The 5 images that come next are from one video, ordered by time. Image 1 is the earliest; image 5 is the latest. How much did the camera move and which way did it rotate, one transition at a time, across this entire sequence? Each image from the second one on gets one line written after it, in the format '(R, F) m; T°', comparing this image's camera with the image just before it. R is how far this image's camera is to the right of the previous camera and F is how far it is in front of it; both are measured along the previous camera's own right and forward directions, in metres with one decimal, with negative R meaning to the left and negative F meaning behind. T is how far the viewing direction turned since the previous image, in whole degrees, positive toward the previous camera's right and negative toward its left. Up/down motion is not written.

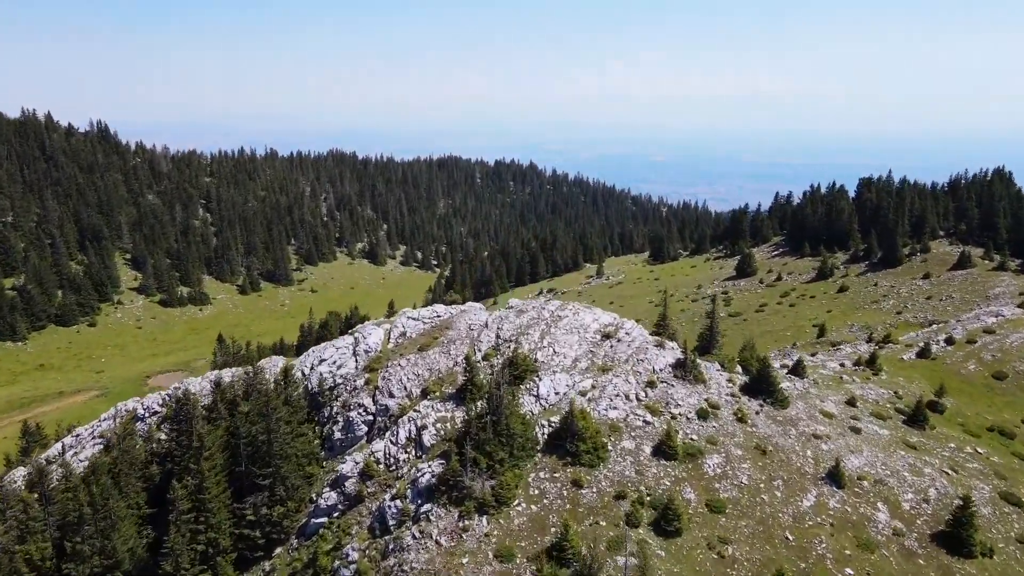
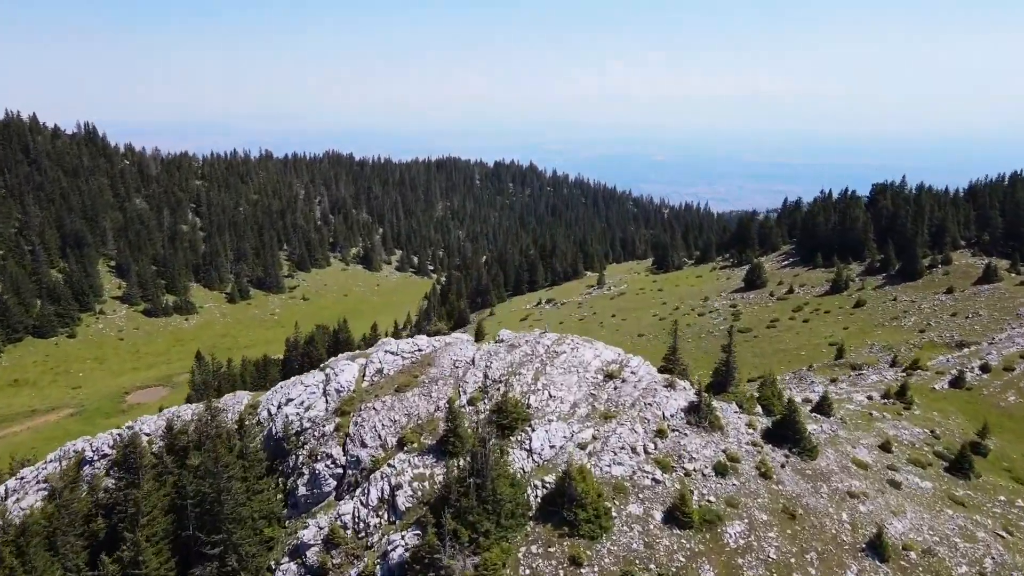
(+0.4, +3.9) m; 0°
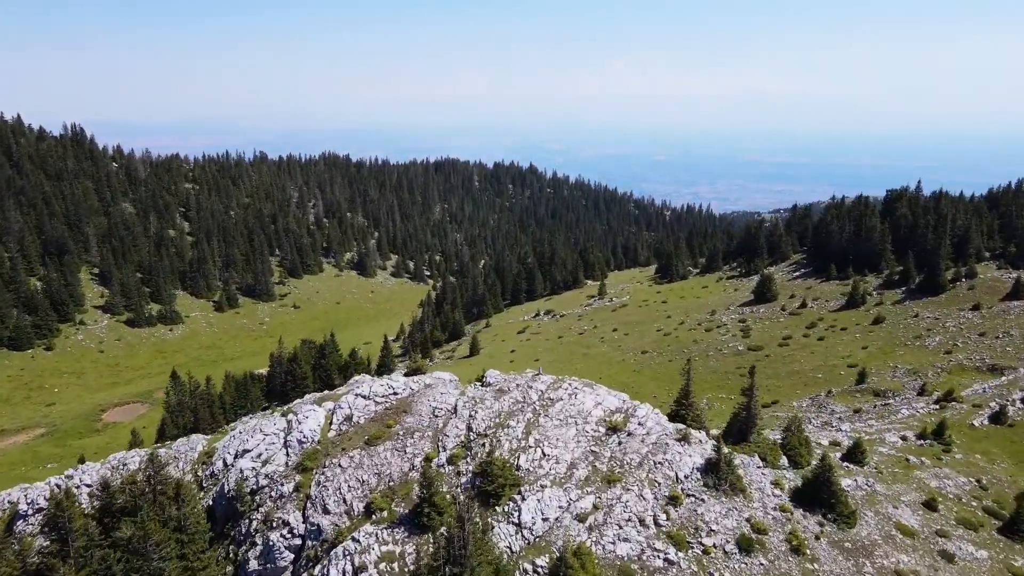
(+0.4, +4.0) m; 0°
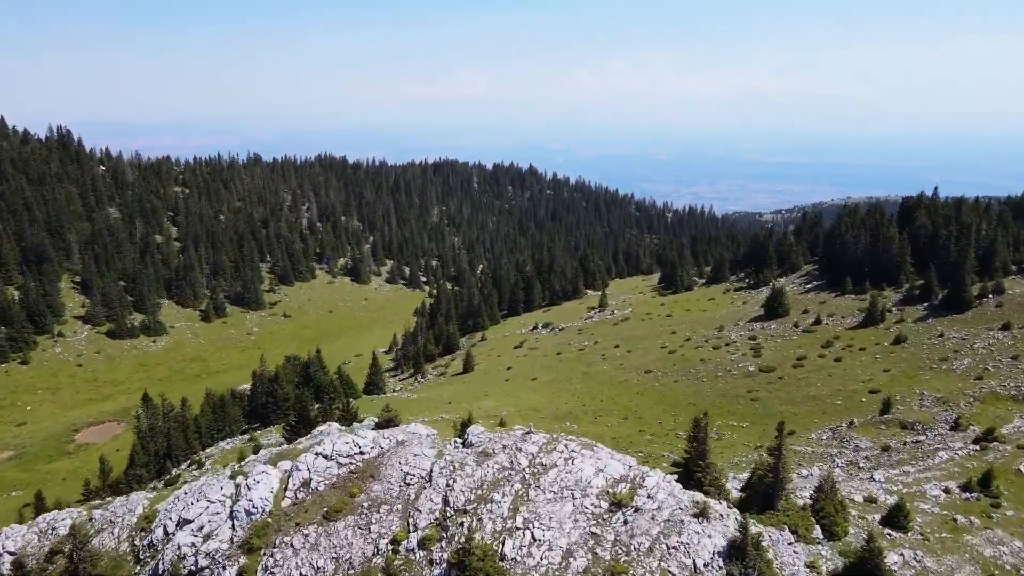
(+0.4, +3.9) m; 0°
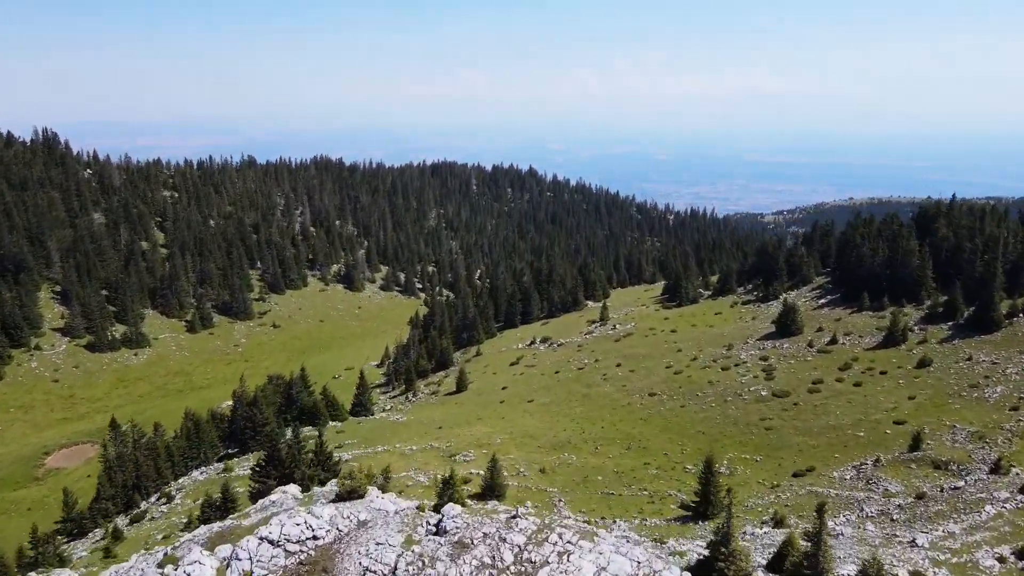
(+0.4, +3.9) m; 0°
